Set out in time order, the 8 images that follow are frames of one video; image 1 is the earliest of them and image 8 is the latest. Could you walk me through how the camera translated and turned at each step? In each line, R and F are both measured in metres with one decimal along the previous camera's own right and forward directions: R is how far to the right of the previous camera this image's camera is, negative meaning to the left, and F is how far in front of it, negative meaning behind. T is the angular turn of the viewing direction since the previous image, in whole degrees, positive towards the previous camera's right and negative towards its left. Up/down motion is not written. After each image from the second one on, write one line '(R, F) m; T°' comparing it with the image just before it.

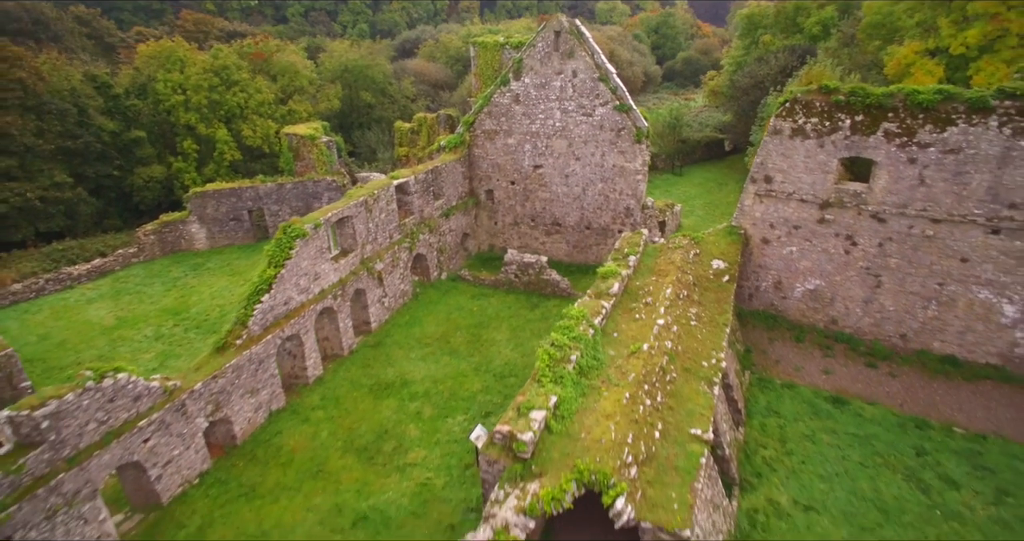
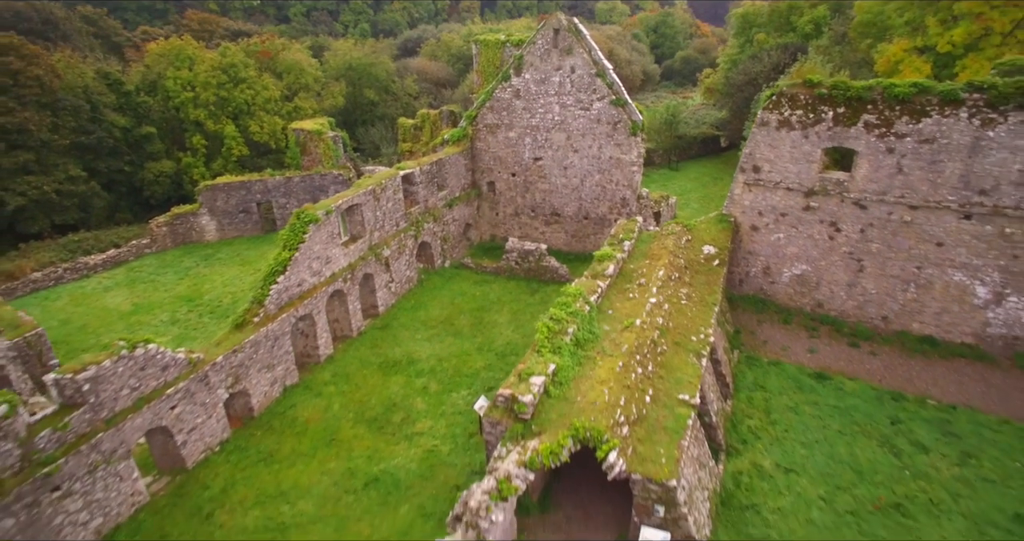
(0.0, -0.6) m; 0°
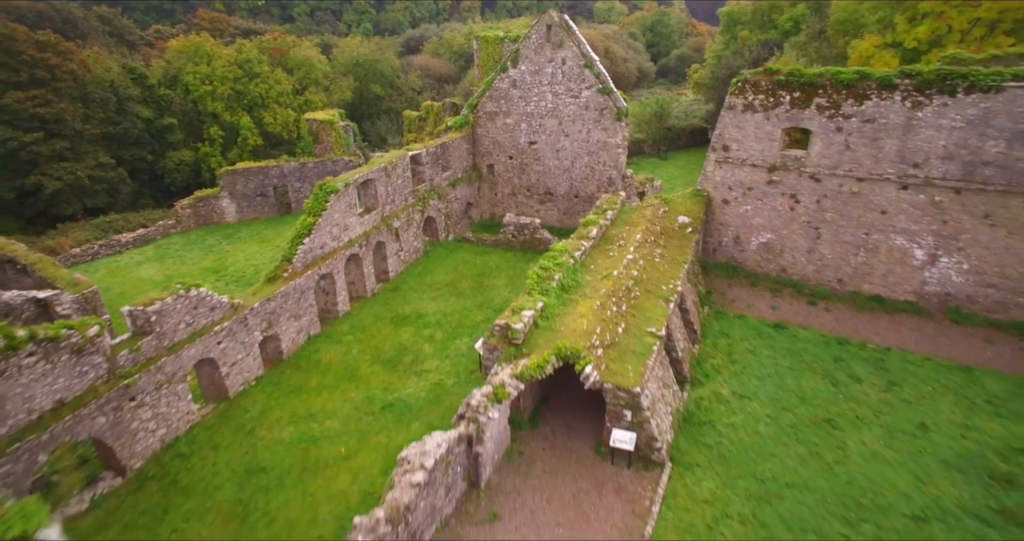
(+0.1, -1.4) m; 0°
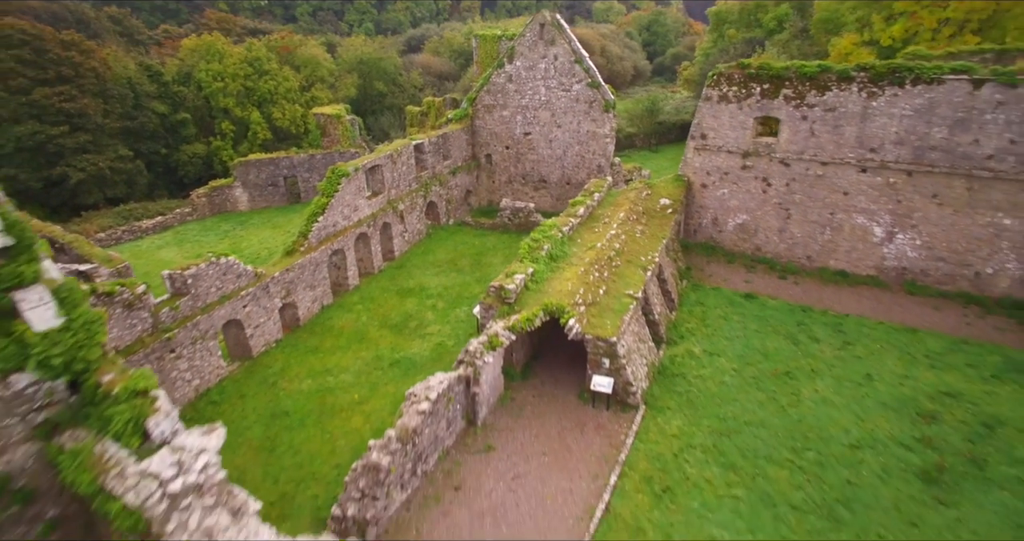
(+0.1, -1.1) m; 0°
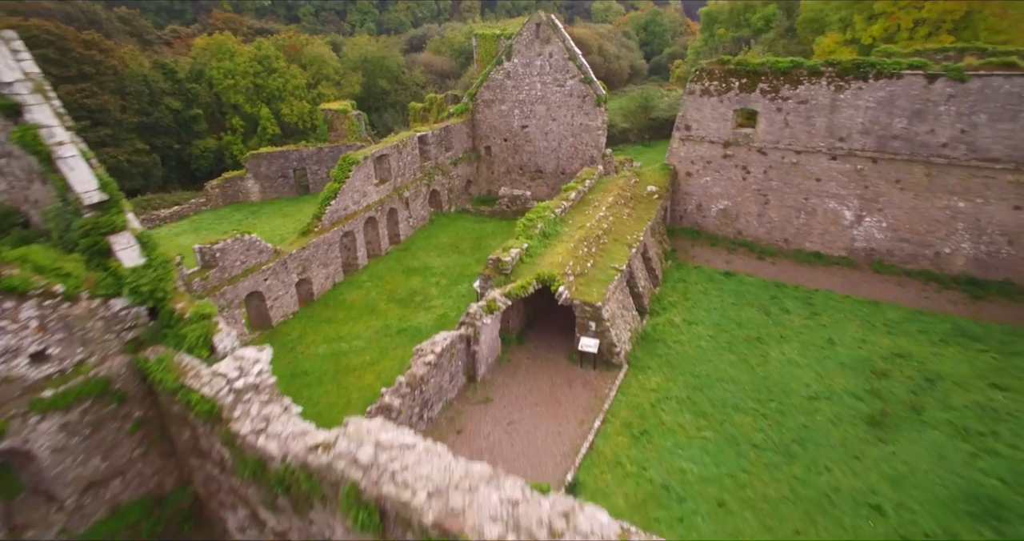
(+0.1, -1.0) m; 0°
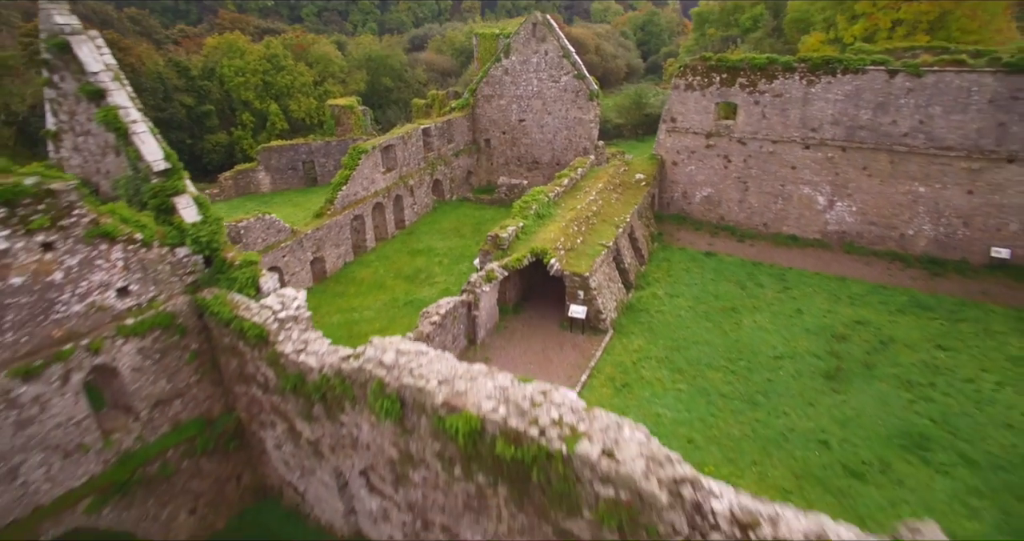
(+0.1, -1.1) m; 0°
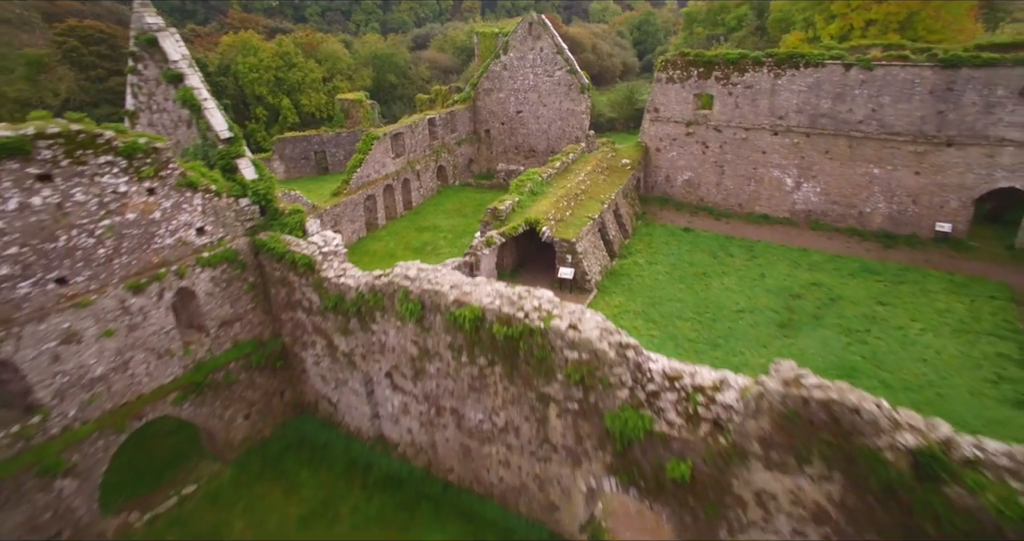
(+0.1, -1.6) m; 0°
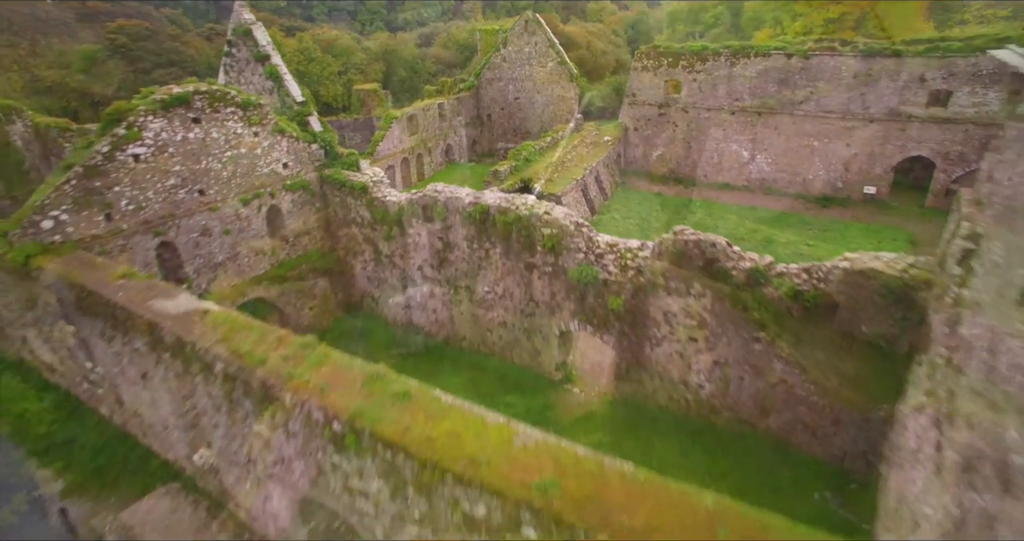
(+0.1, -2.9) m; 0°
